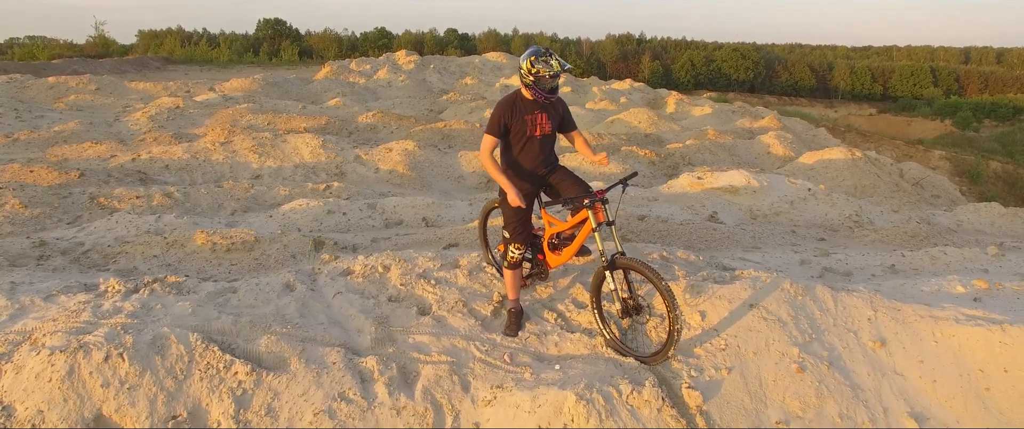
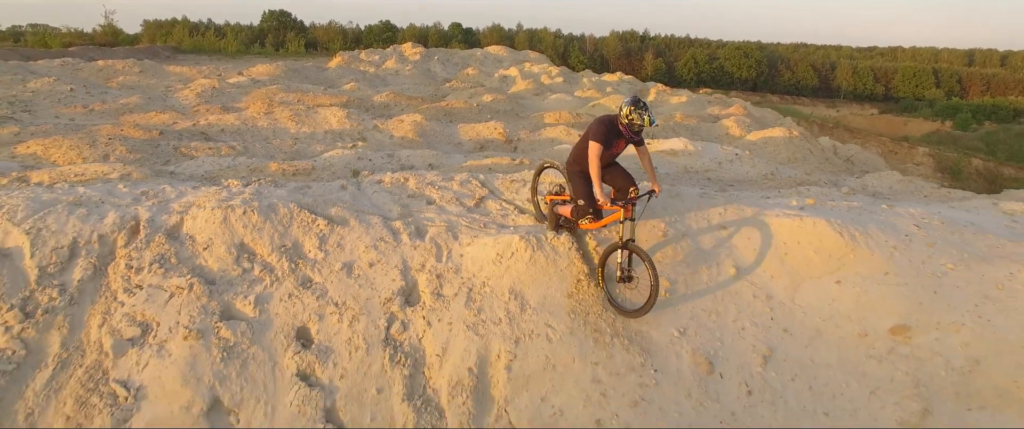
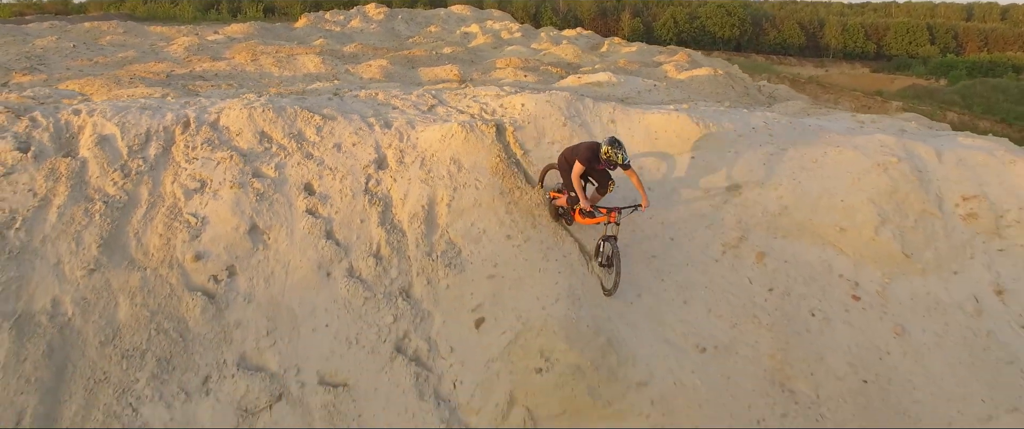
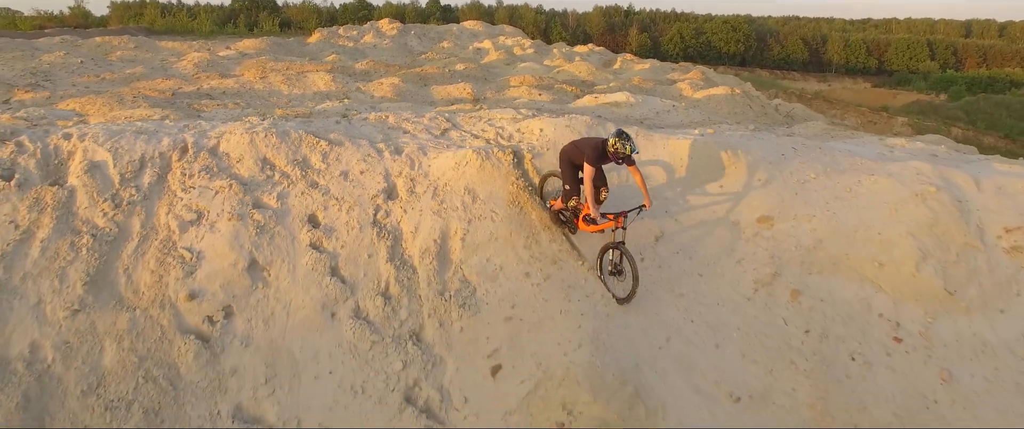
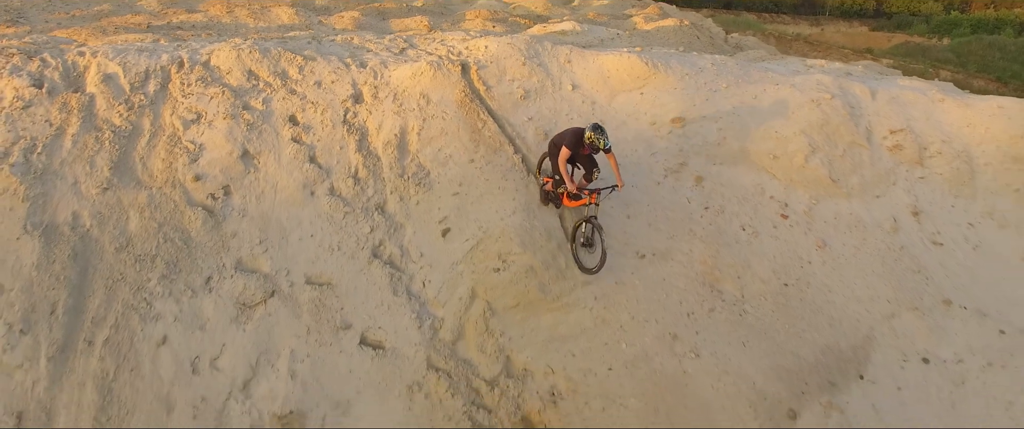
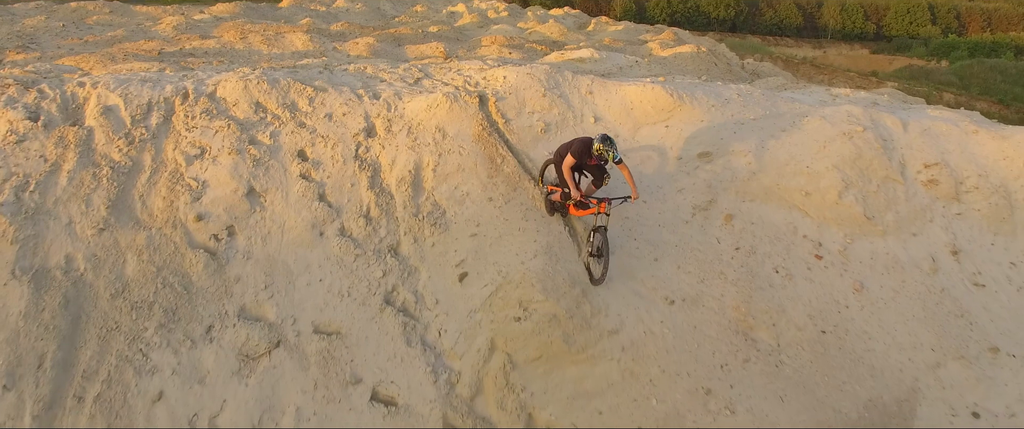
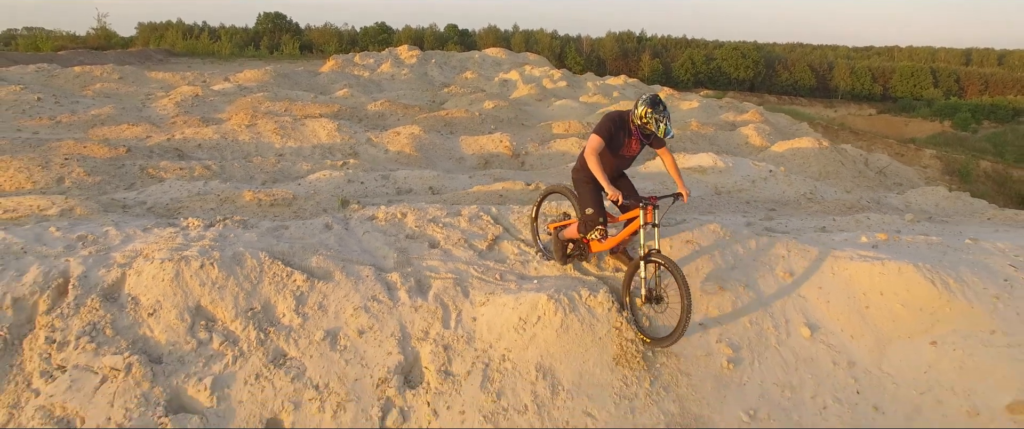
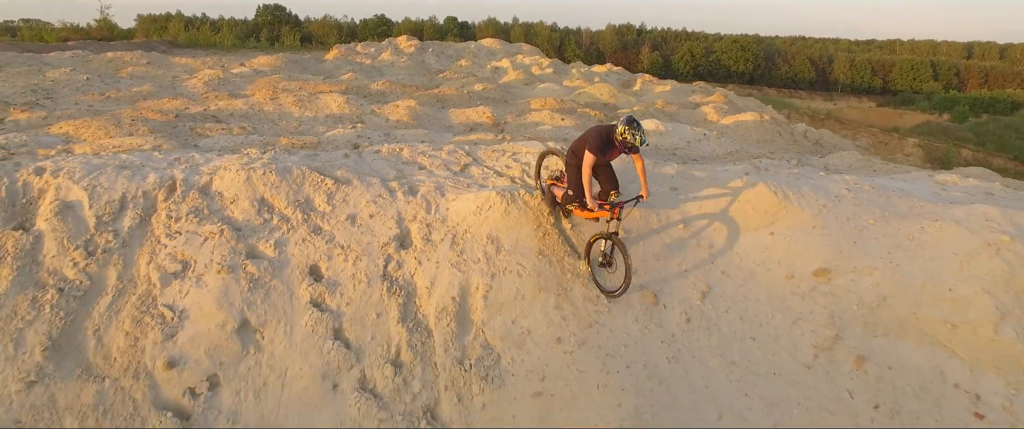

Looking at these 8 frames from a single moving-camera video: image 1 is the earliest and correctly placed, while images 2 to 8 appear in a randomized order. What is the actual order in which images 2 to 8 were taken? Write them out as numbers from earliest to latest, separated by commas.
7, 2, 8, 4, 3, 6, 5
